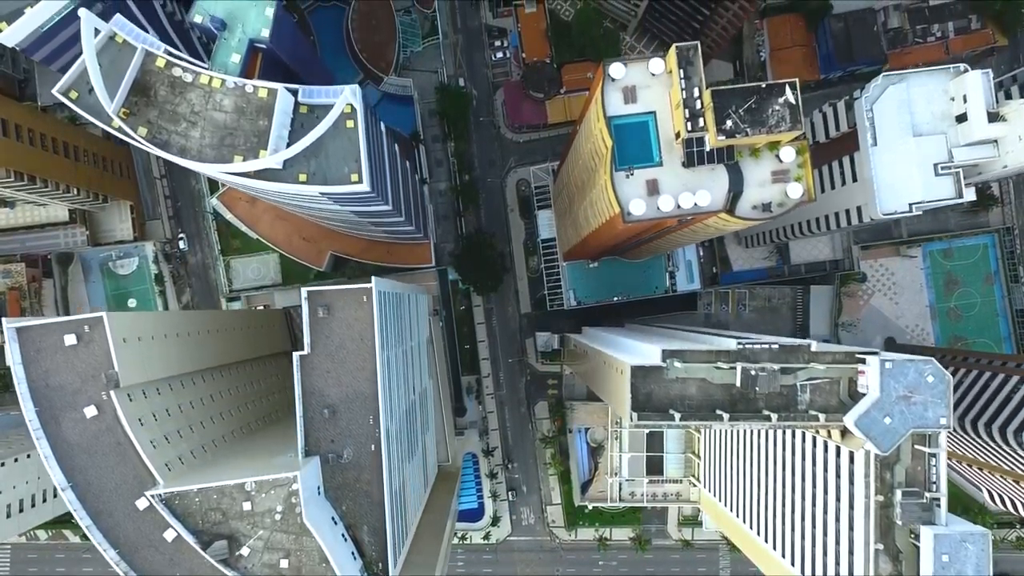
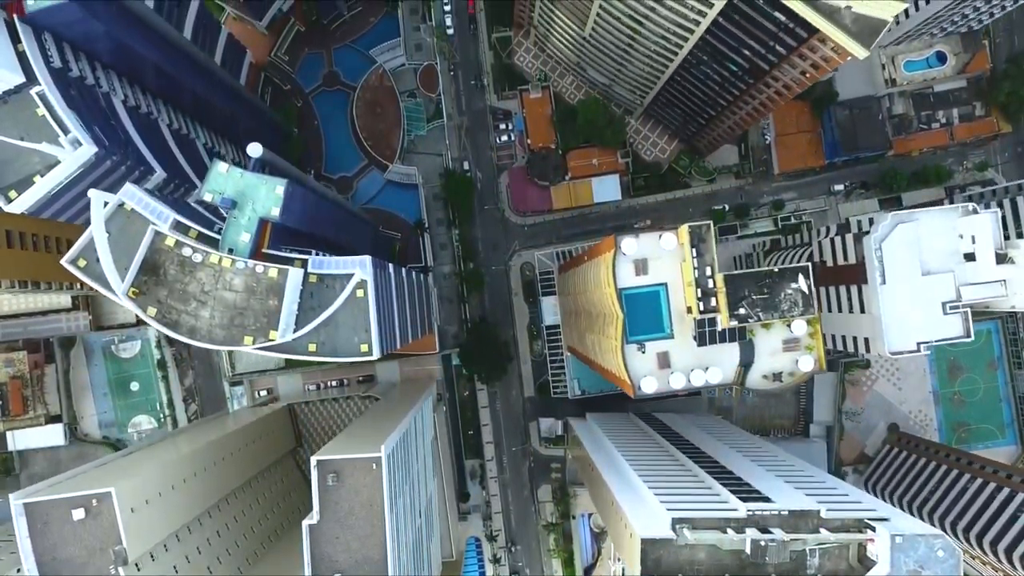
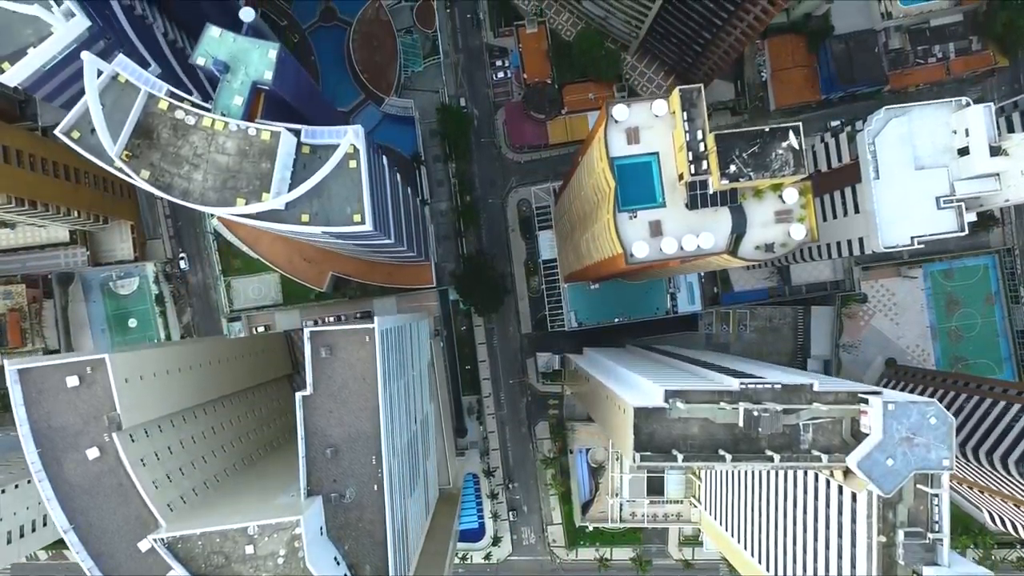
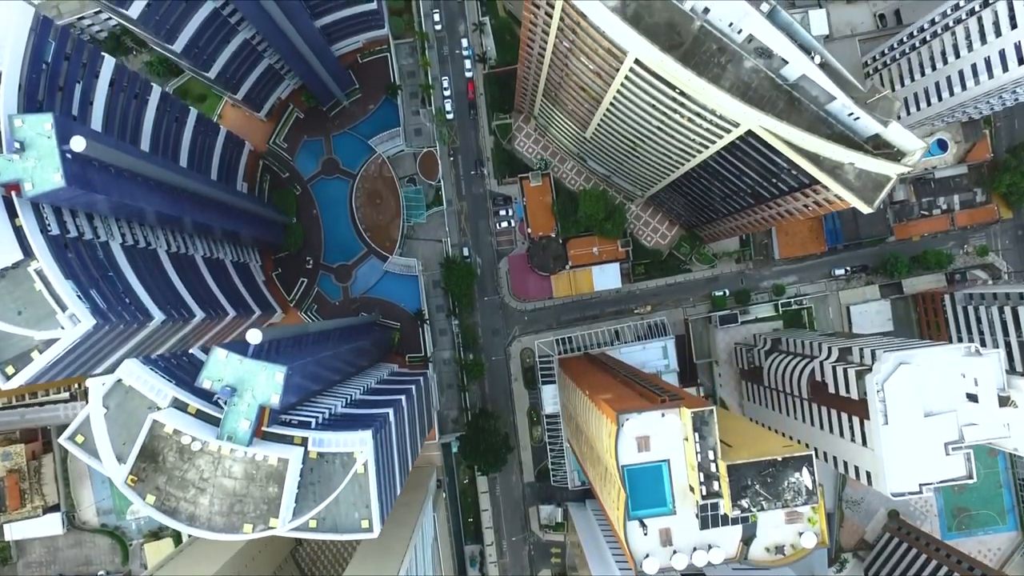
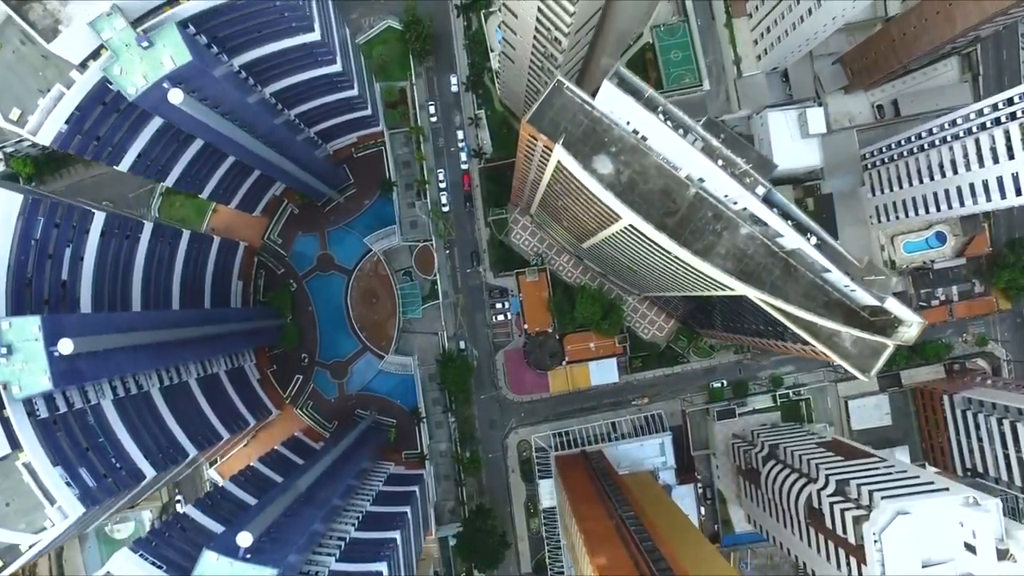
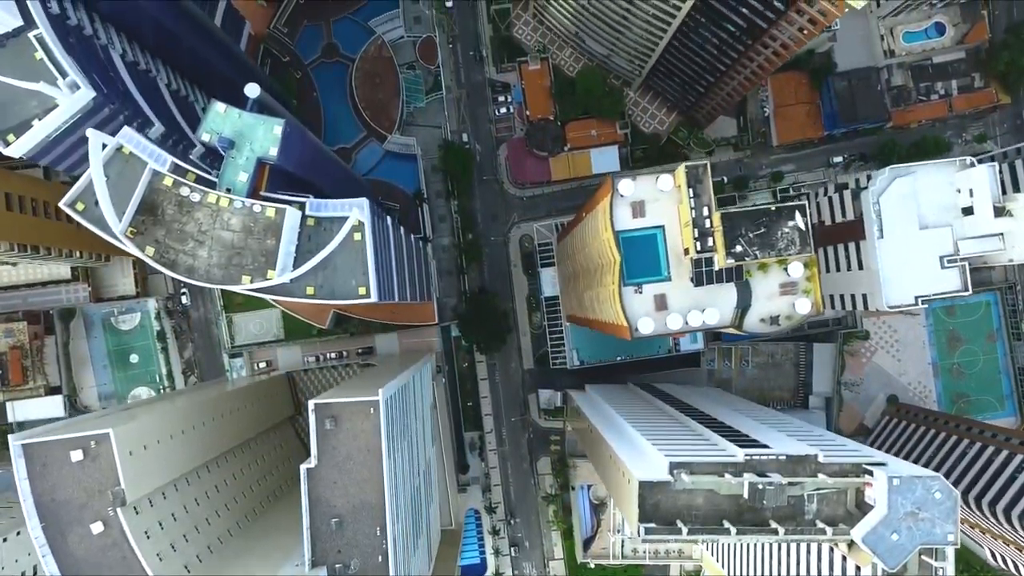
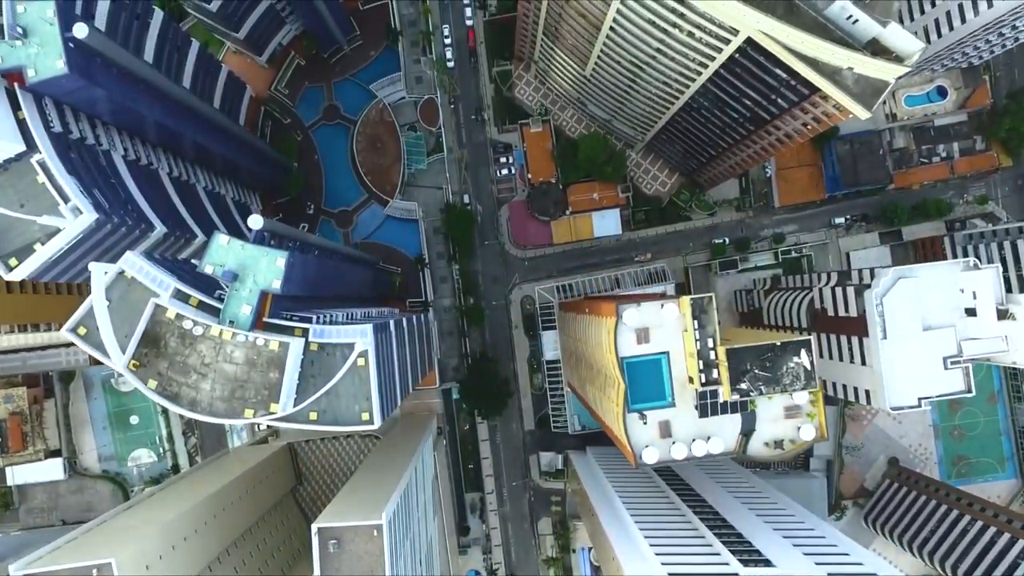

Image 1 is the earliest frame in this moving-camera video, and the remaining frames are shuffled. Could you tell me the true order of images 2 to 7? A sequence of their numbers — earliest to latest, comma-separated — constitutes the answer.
3, 6, 2, 7, 4, 5
